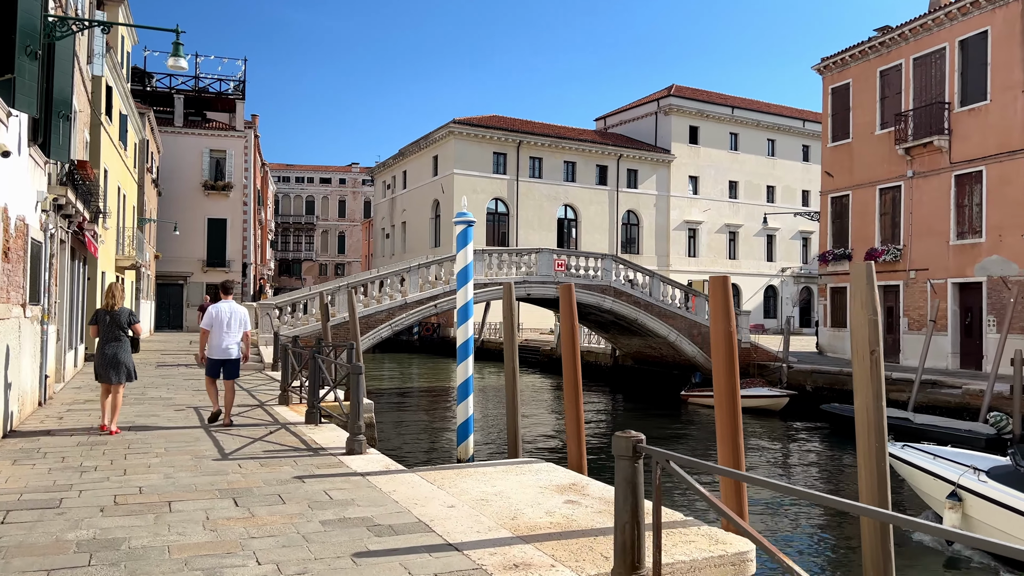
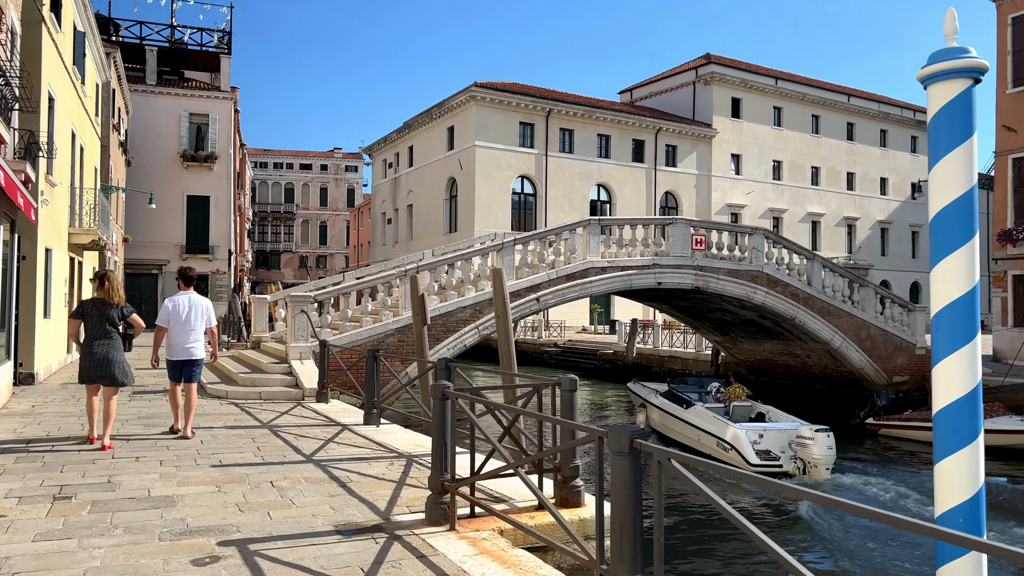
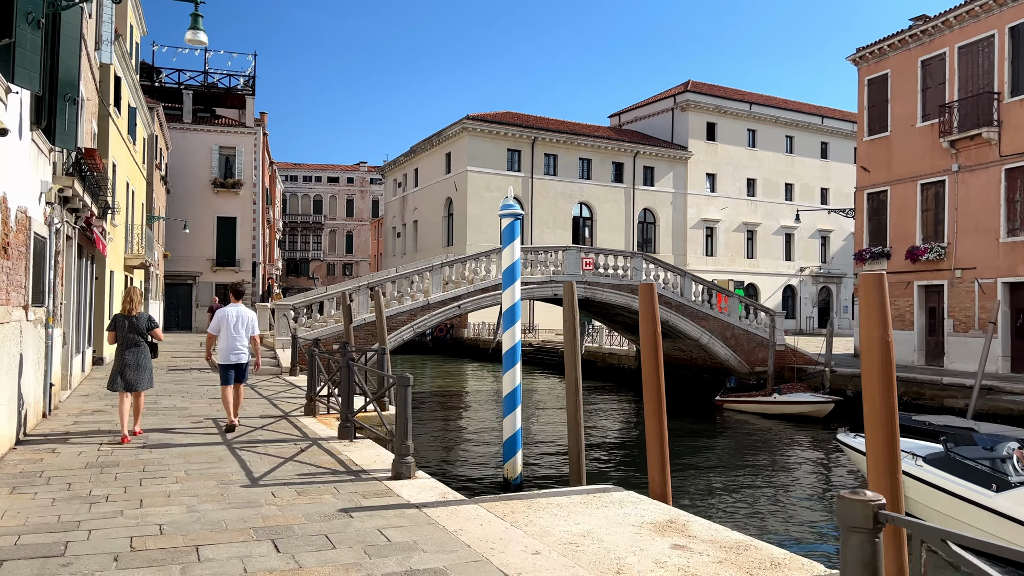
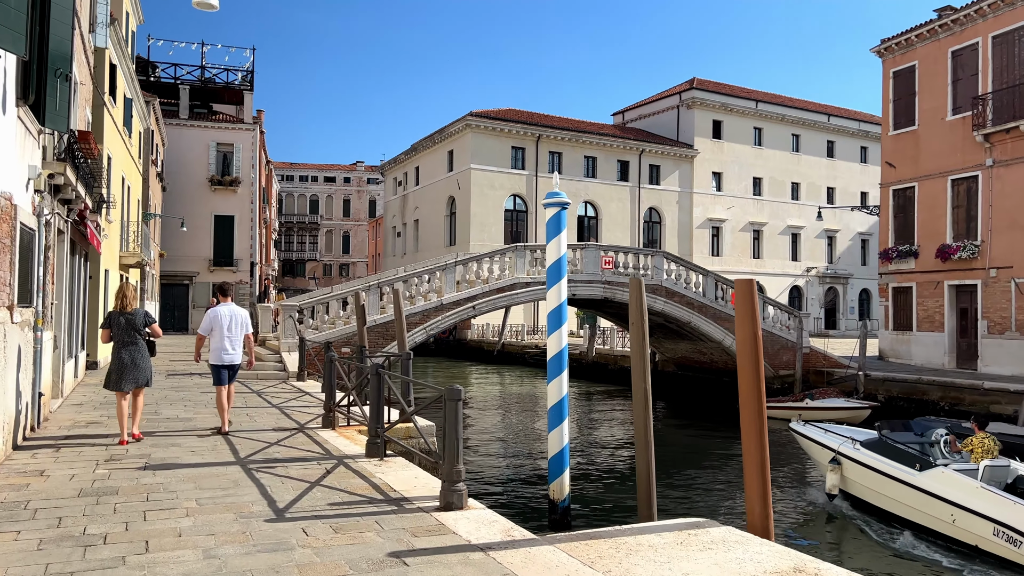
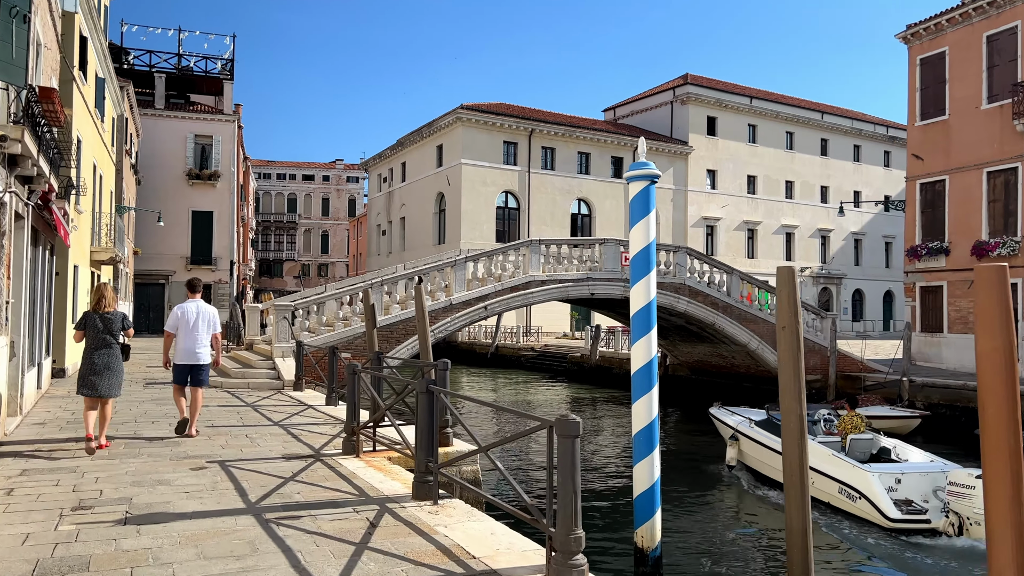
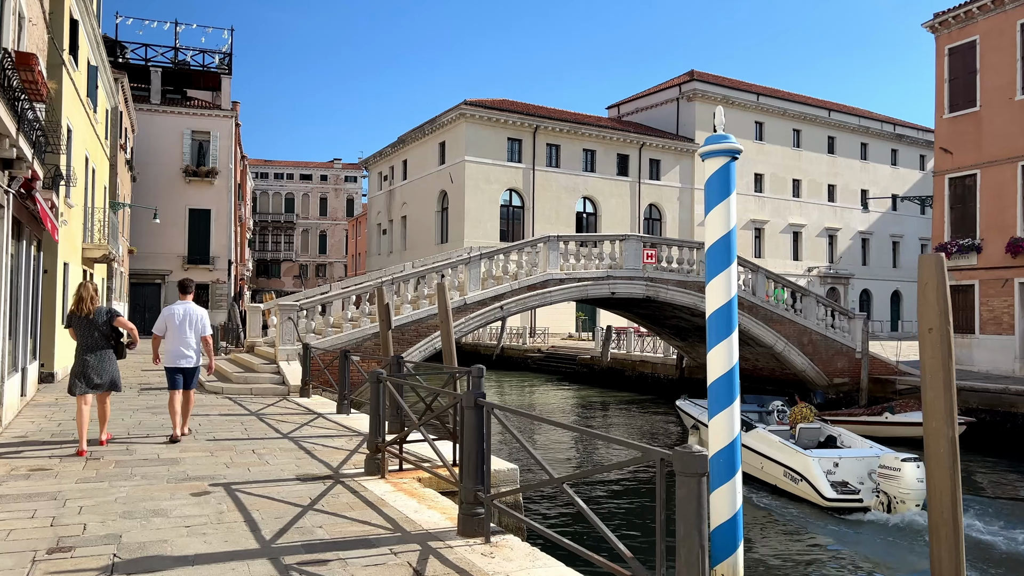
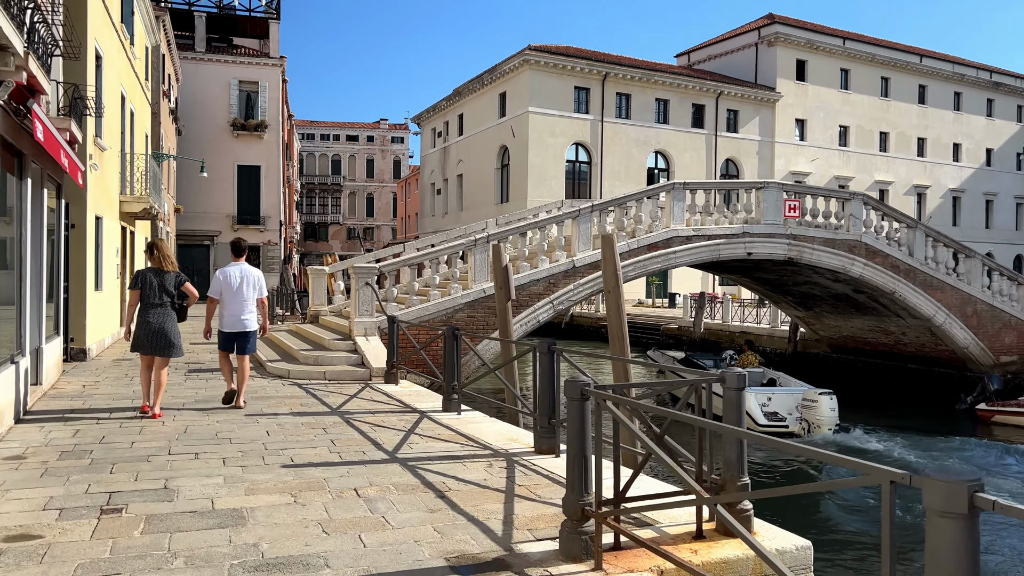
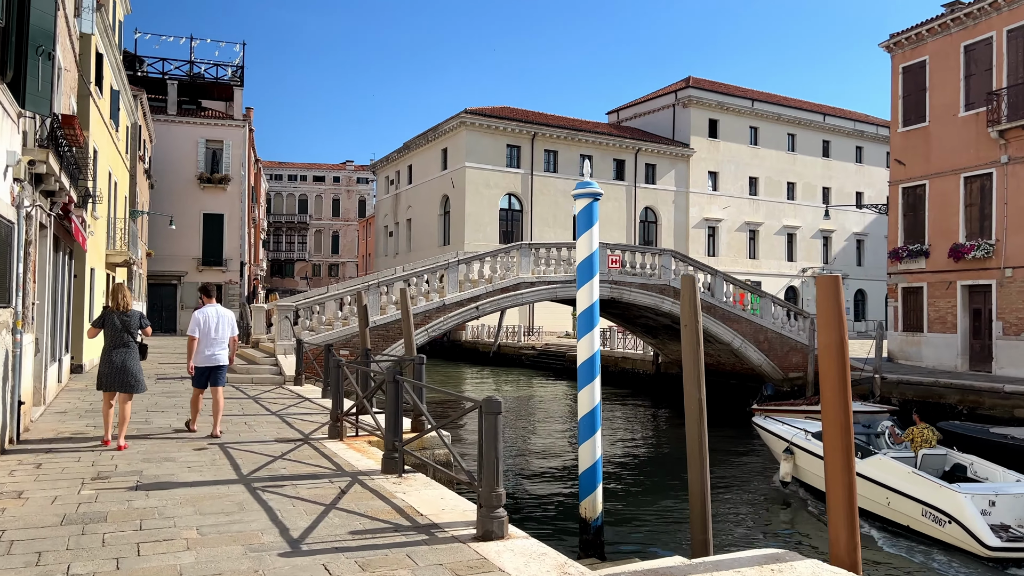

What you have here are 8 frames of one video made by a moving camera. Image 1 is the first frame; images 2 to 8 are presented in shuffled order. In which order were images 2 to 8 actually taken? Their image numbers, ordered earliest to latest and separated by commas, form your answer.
3, 4, 8, 5, 6, 2, 7
